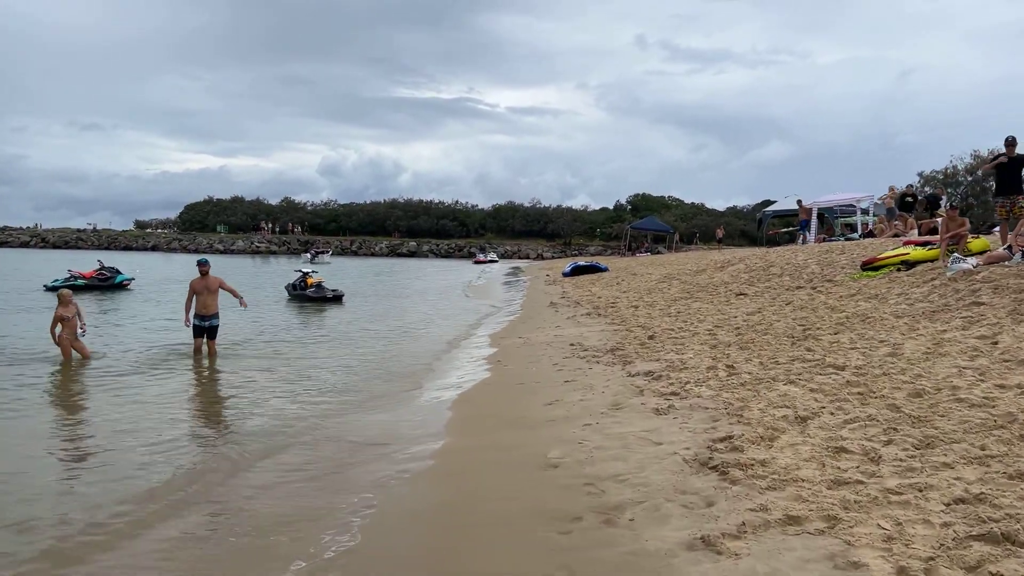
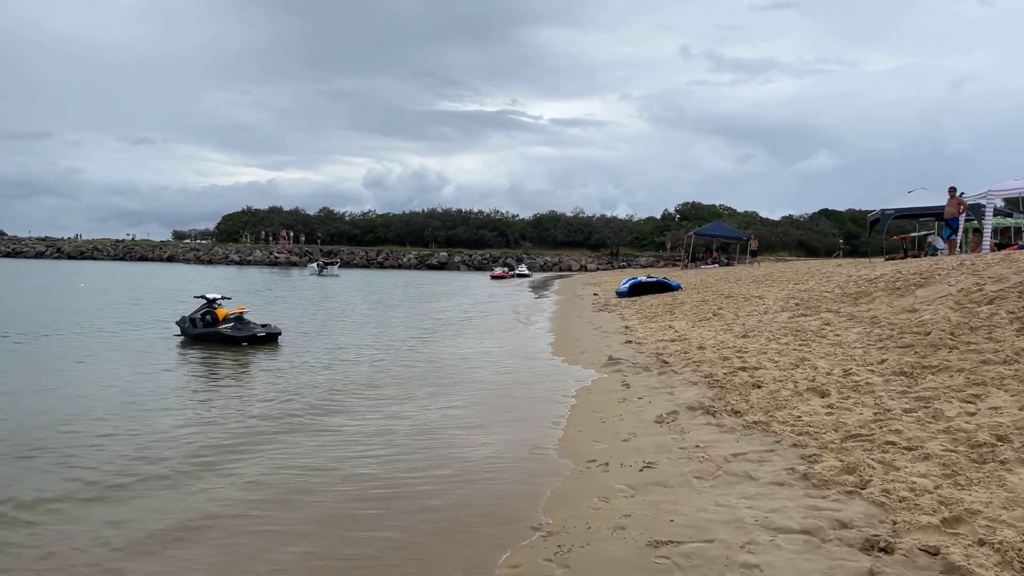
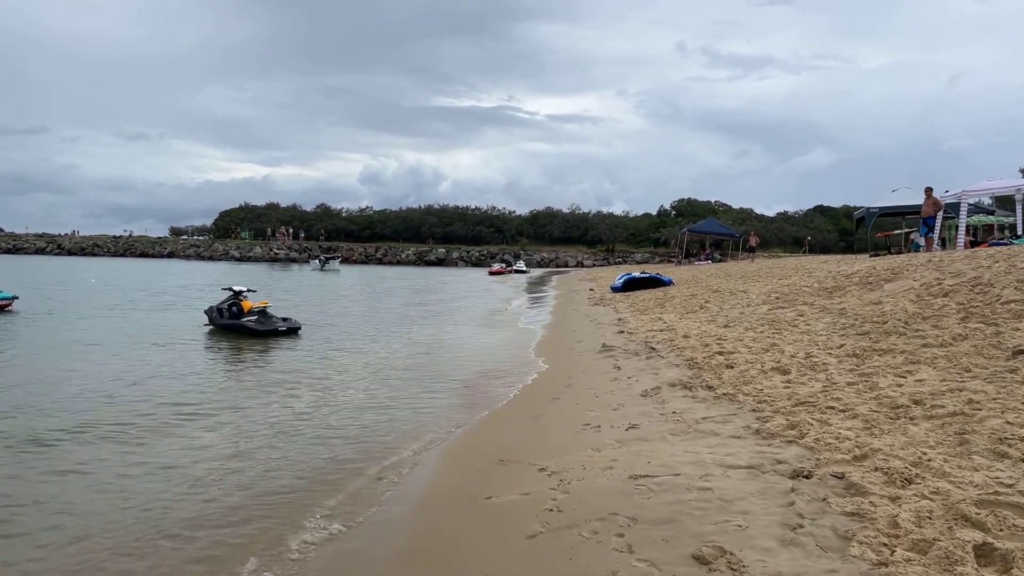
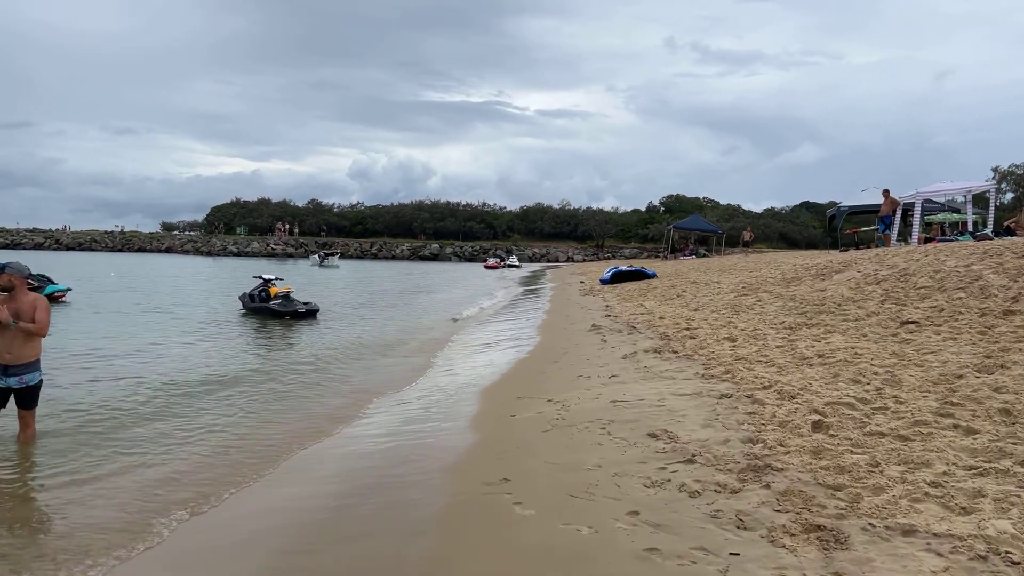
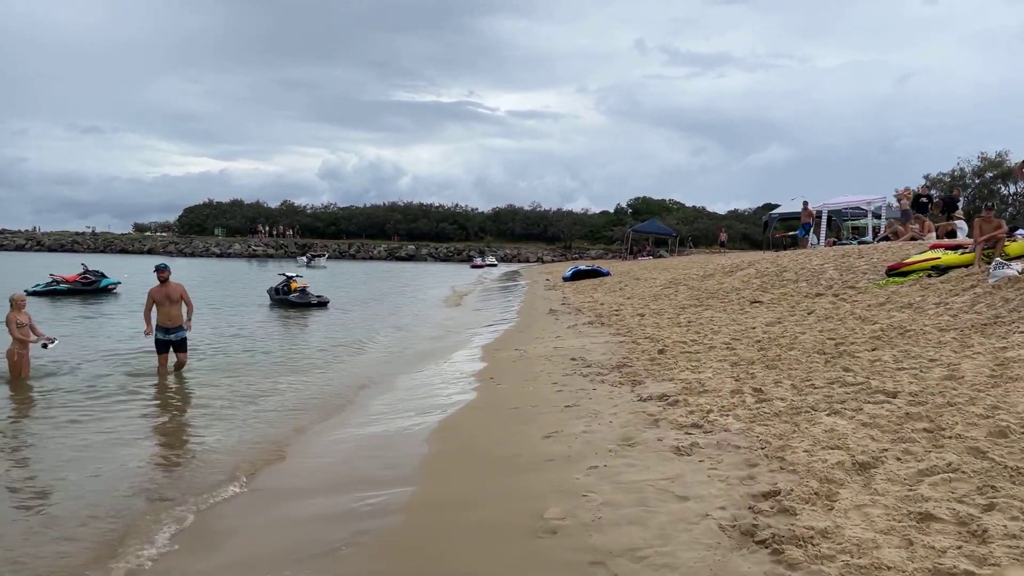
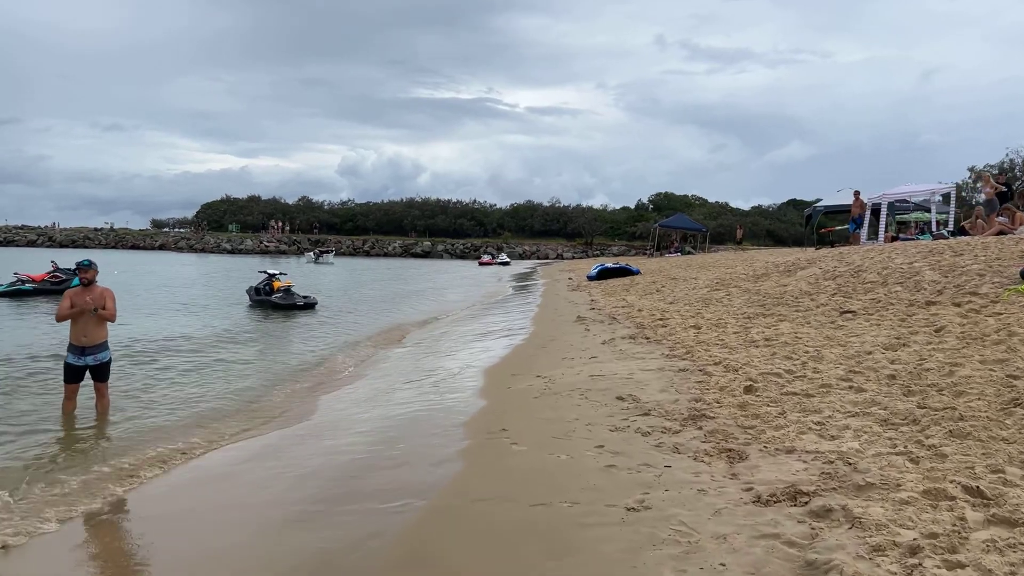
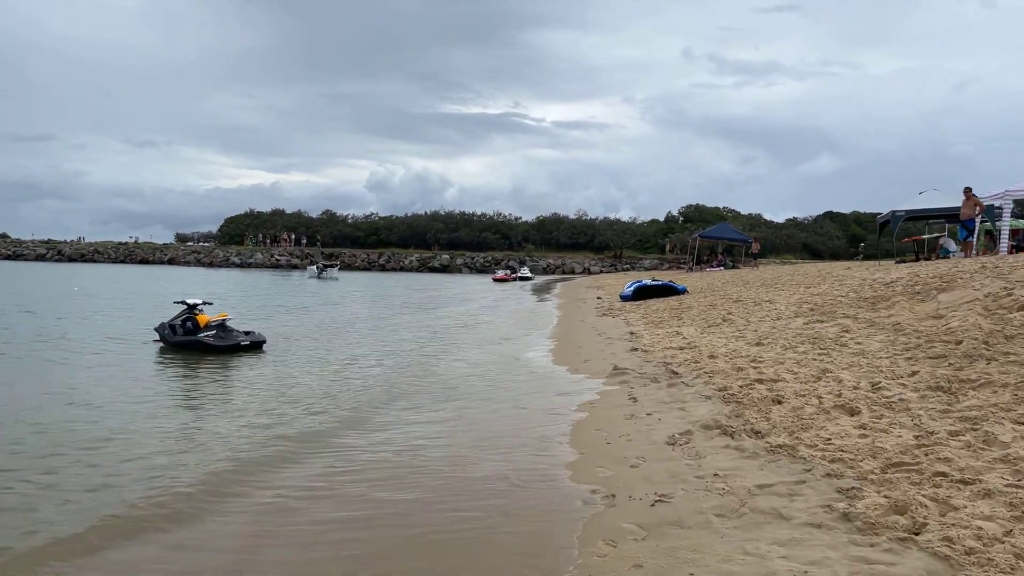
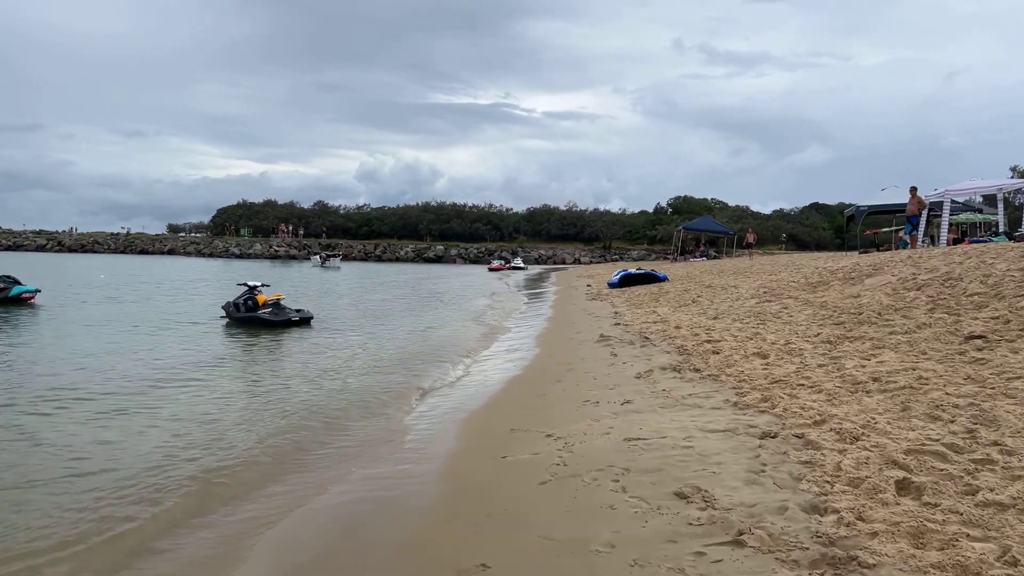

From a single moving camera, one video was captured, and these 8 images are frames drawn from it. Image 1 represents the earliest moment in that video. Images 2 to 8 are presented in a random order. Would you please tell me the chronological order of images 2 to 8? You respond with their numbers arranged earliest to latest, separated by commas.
5, 6, 4, 8, 3, 2, 7
